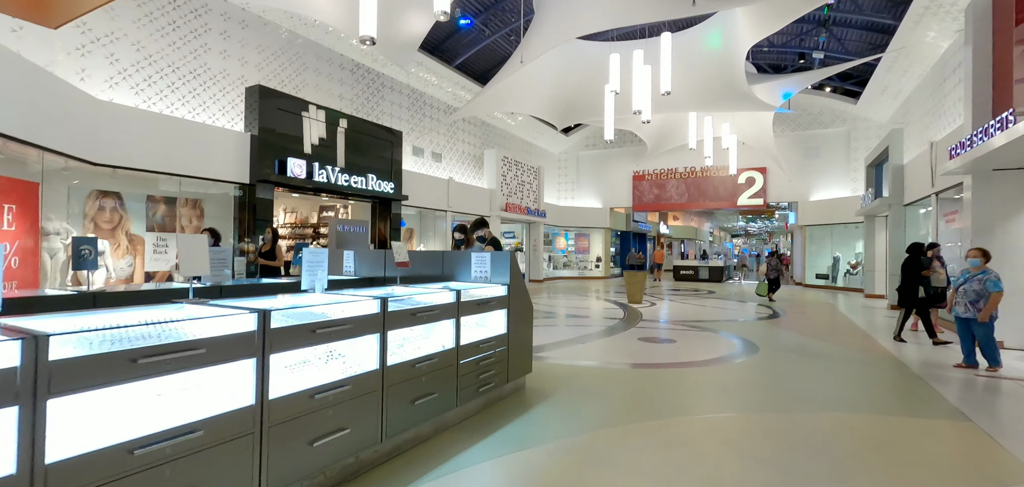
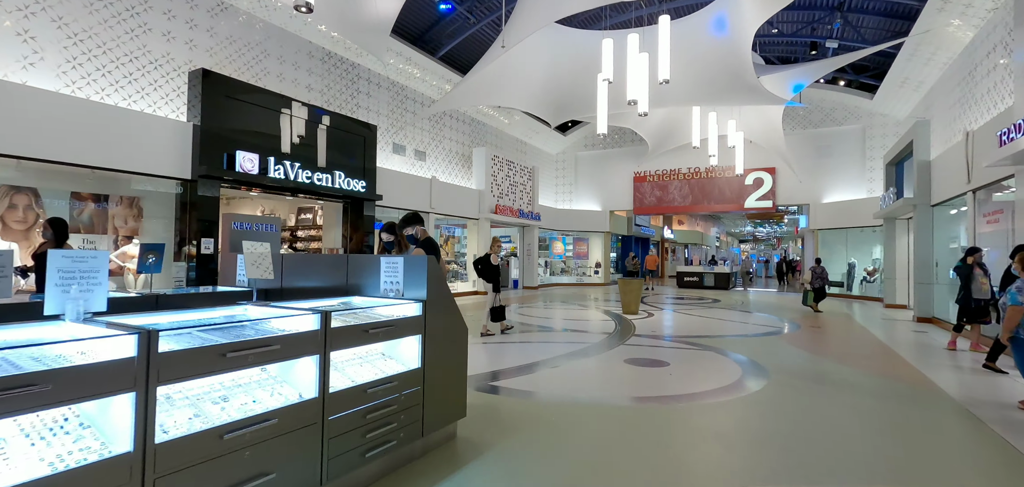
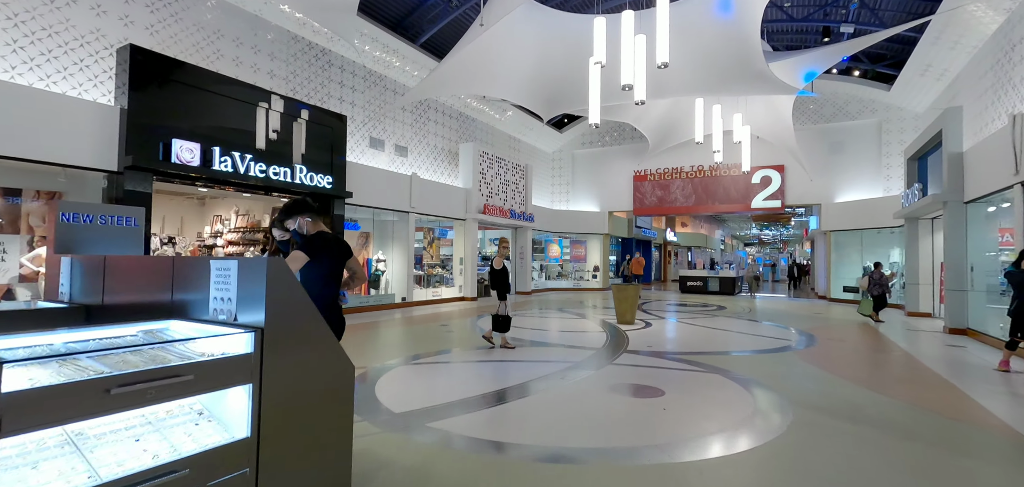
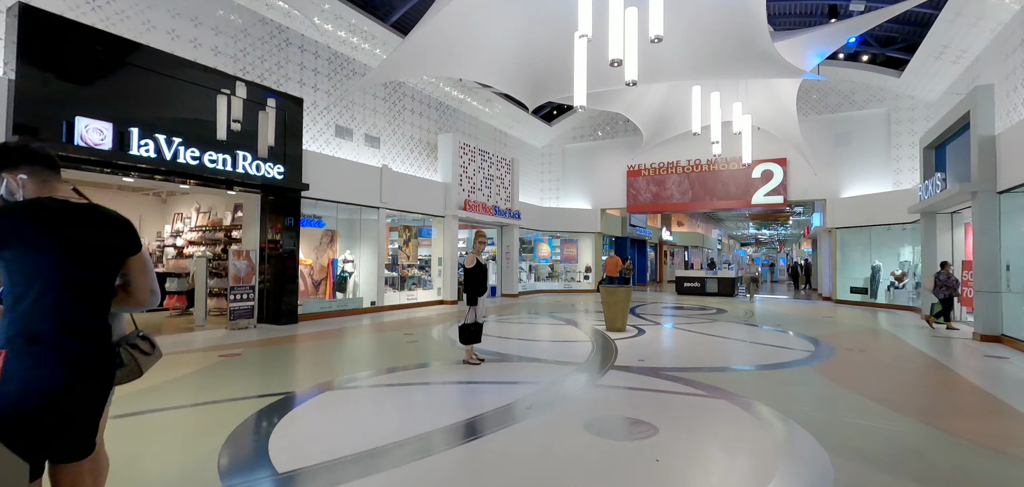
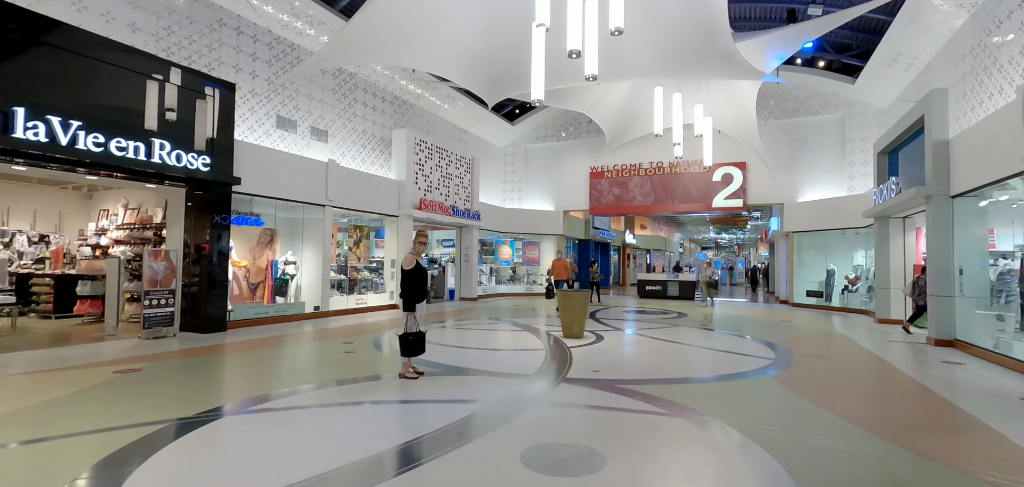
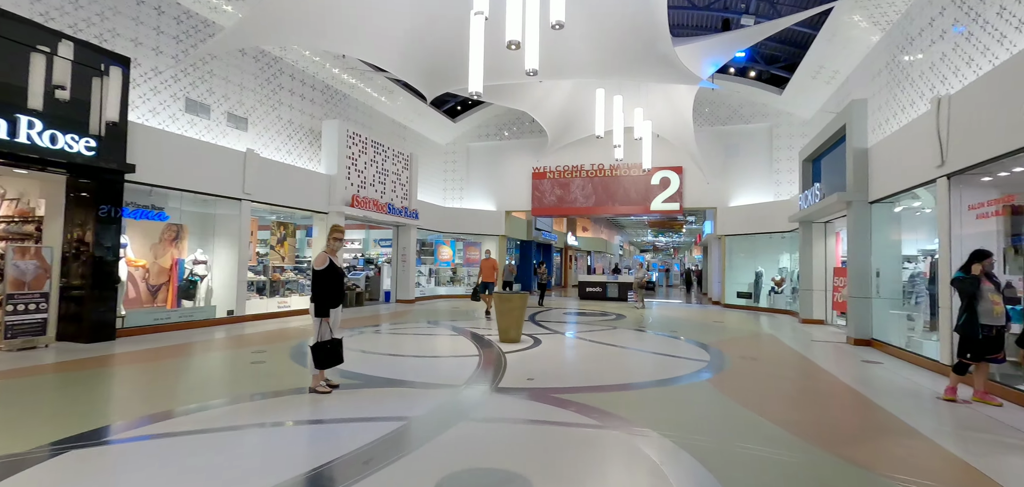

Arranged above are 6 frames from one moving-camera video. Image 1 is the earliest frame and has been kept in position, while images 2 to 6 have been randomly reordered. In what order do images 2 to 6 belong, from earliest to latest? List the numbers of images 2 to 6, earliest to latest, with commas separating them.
2, 3, 4, 5, 6
